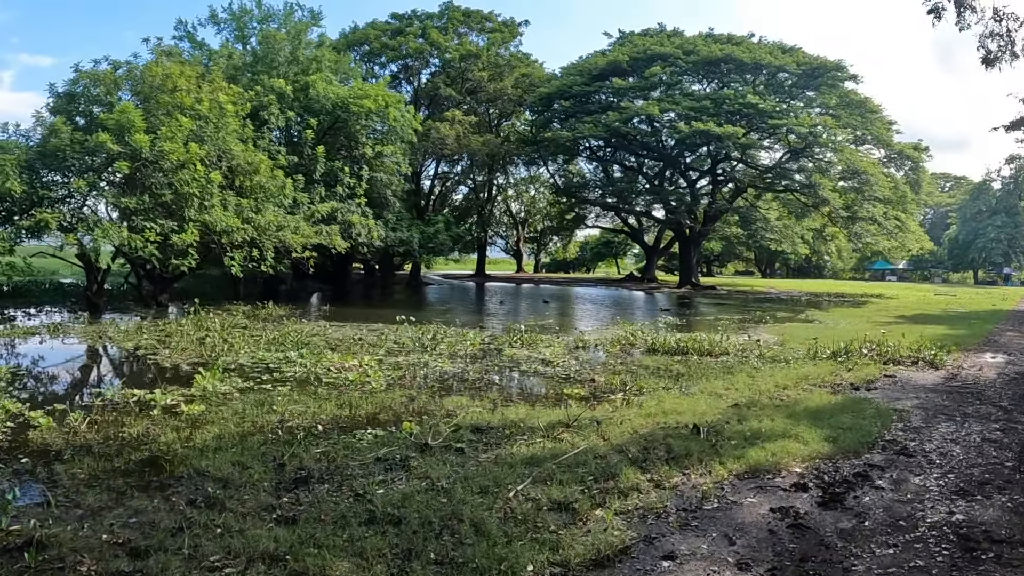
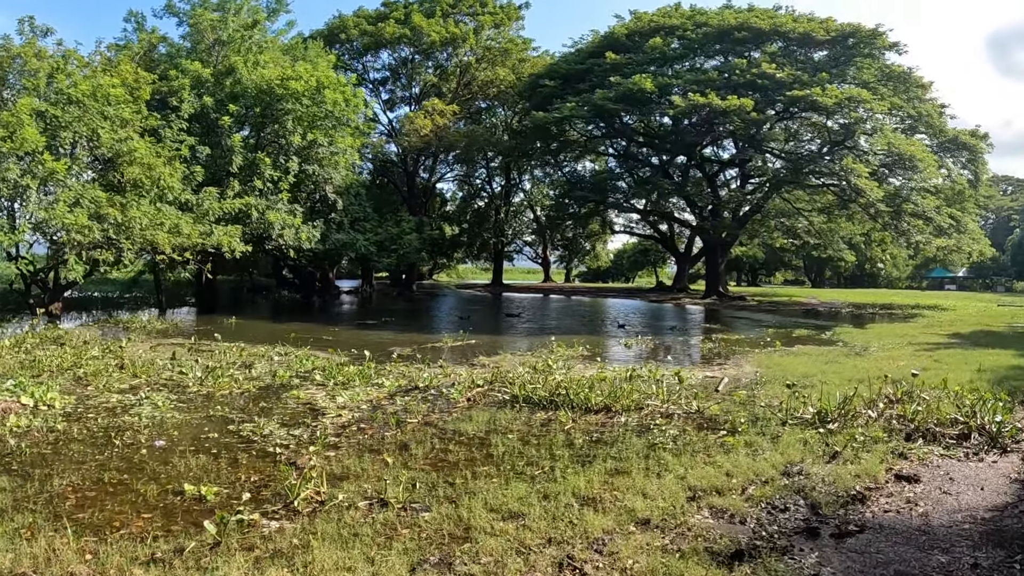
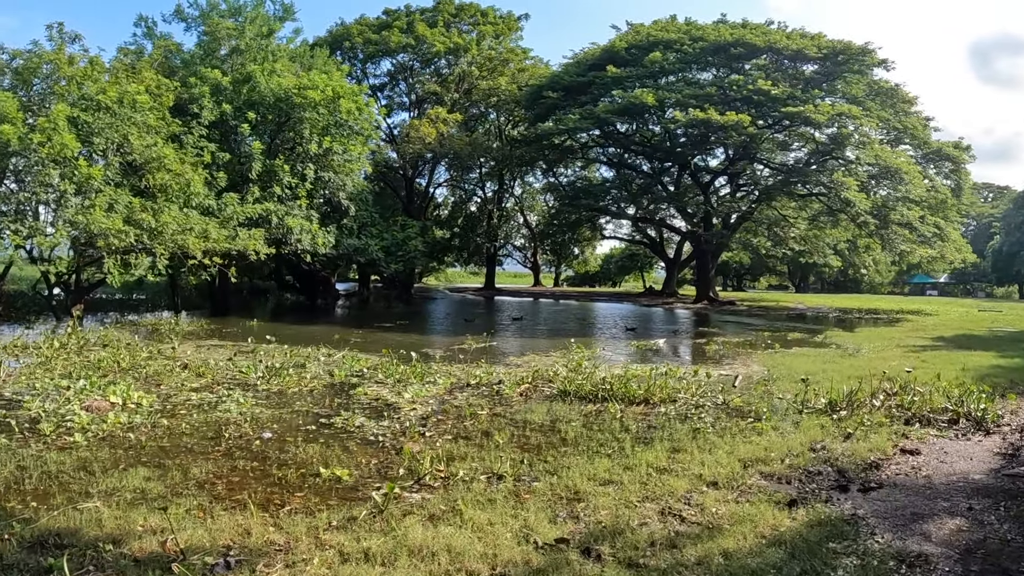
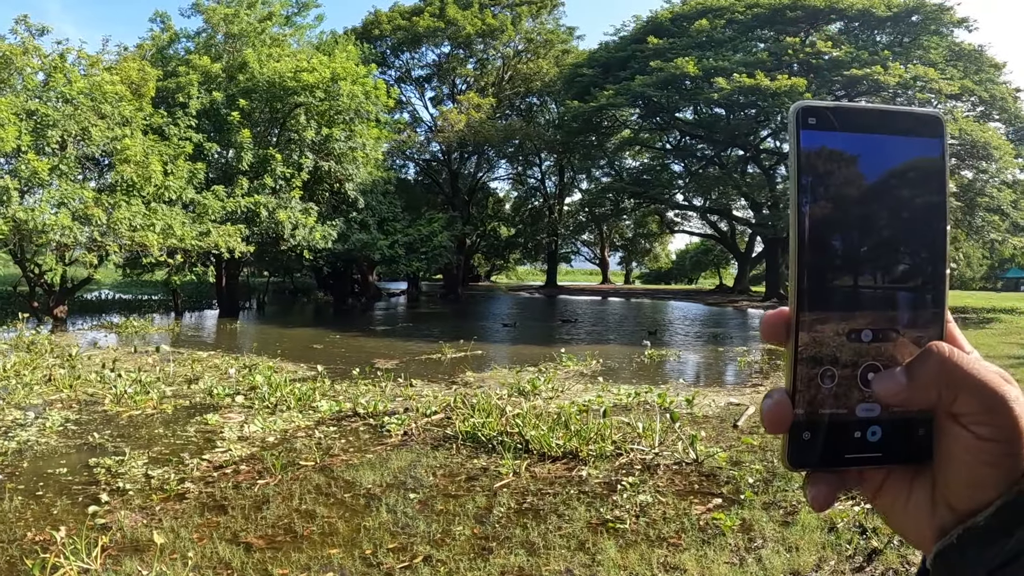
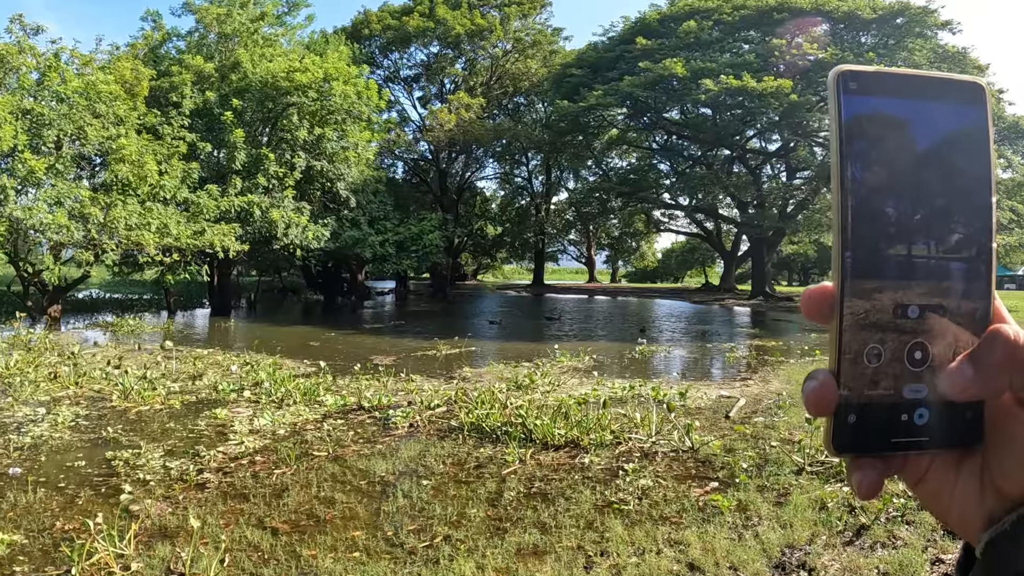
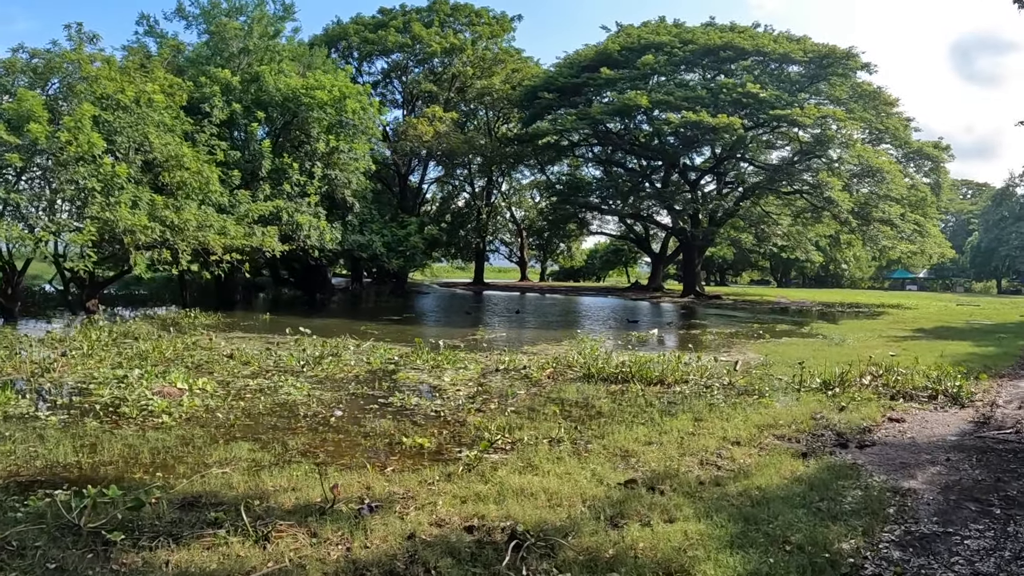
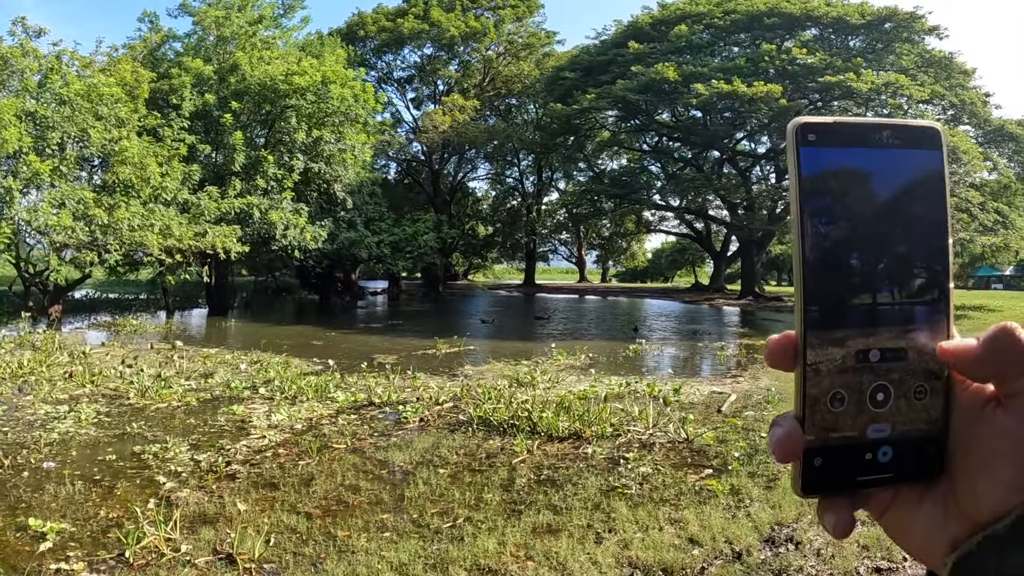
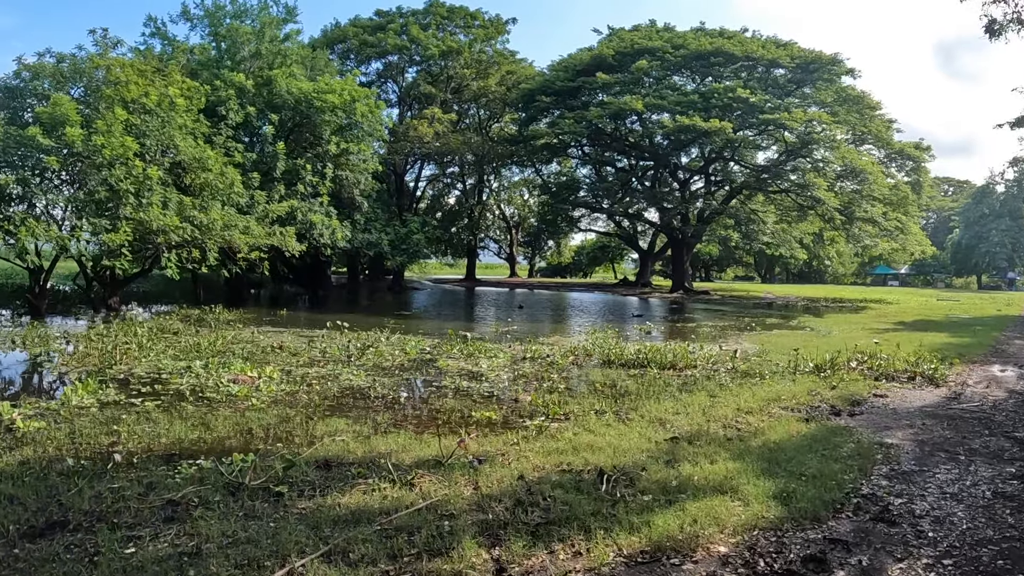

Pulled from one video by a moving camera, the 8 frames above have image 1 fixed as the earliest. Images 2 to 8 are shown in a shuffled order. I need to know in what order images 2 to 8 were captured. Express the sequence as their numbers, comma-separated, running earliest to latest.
8, 6, 3, 2, 7, 5, 4
